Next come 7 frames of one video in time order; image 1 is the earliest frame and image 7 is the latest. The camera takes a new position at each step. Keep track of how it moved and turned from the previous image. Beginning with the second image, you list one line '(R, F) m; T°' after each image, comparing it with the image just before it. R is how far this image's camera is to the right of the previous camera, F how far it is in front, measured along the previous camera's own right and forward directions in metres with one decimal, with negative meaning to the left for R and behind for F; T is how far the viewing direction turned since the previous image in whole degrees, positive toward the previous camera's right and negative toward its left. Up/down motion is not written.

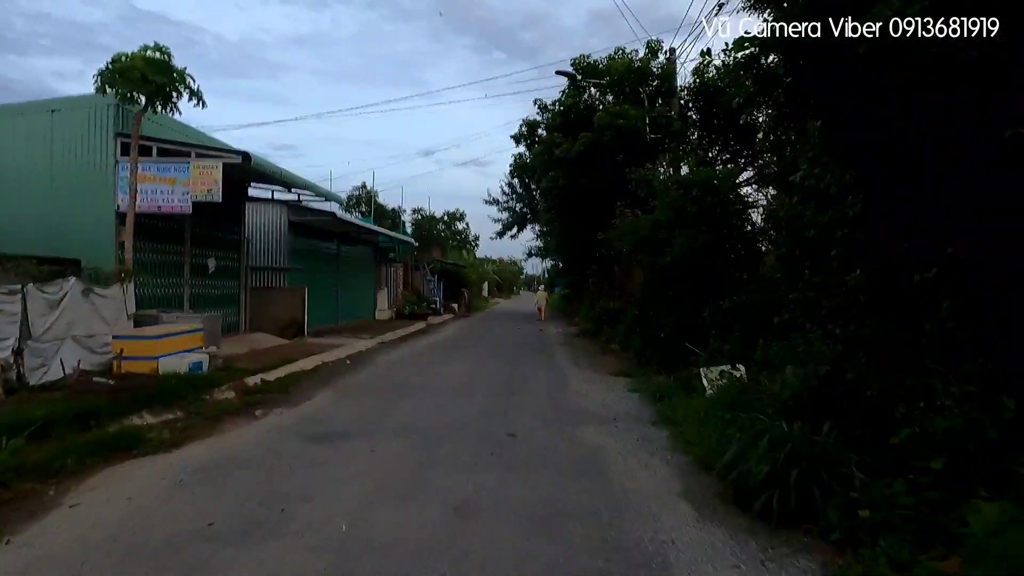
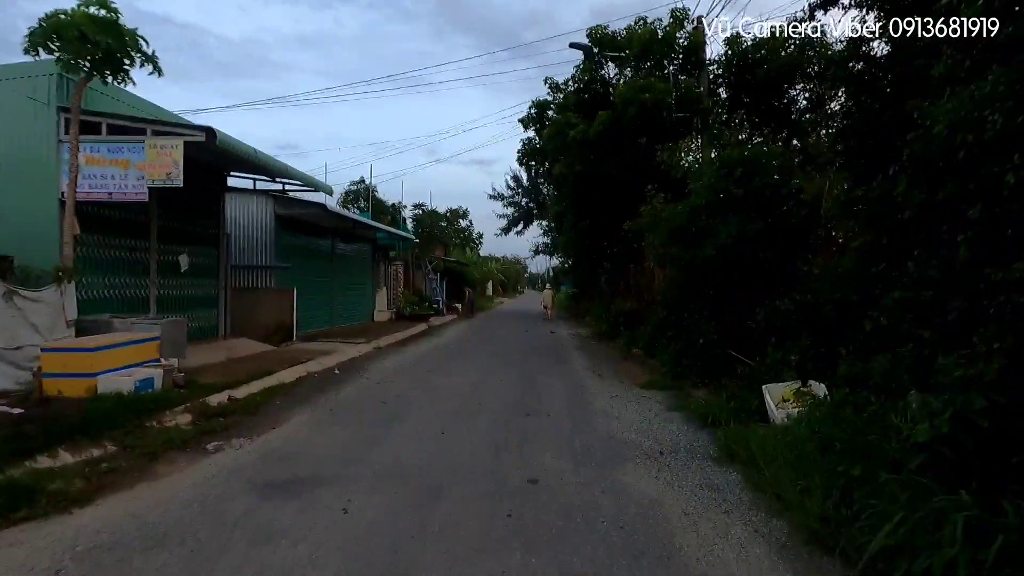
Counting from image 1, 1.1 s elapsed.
(-0.2, +2.0) m; 0°
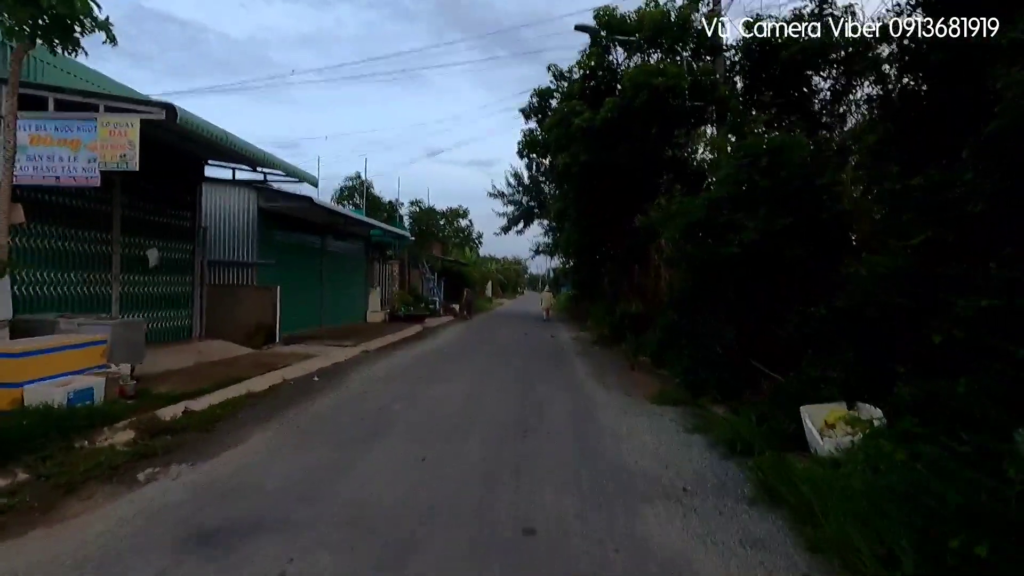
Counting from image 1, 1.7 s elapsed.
(+0.1, +1.2) m; 0°
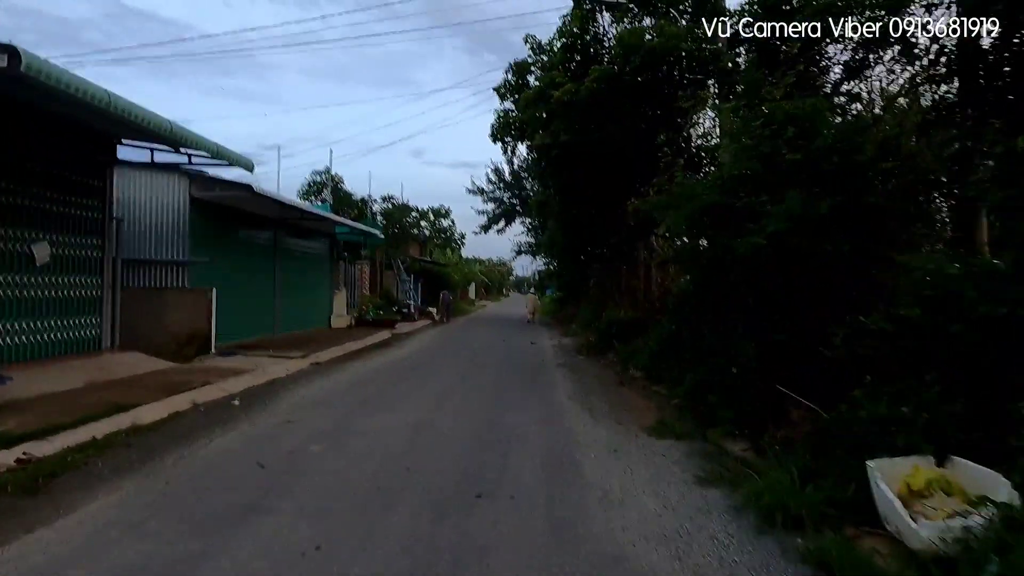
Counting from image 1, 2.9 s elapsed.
(+0.4, +2.2) m; +2°
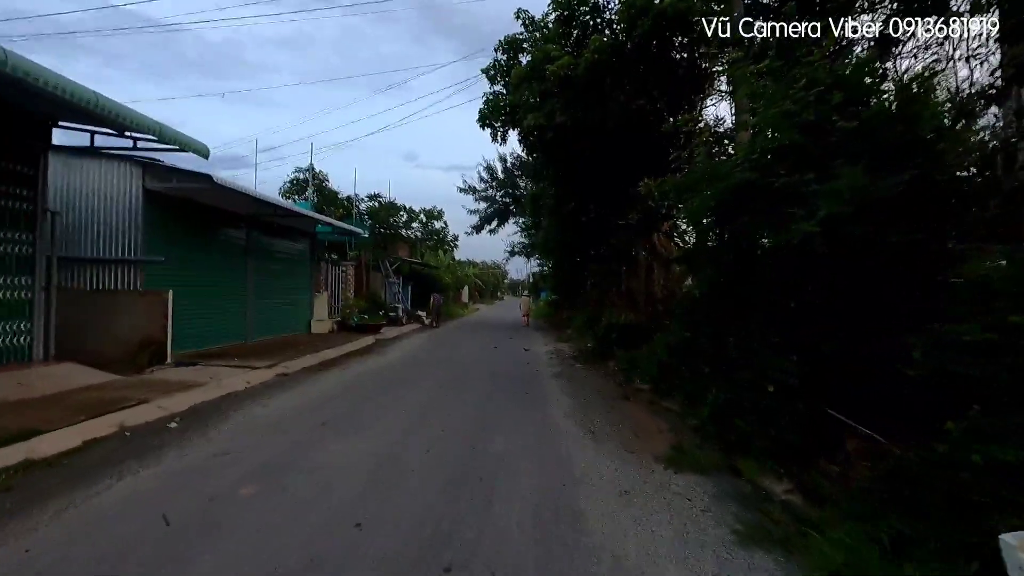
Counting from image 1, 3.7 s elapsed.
(+0.1, +1.5) m; +1°
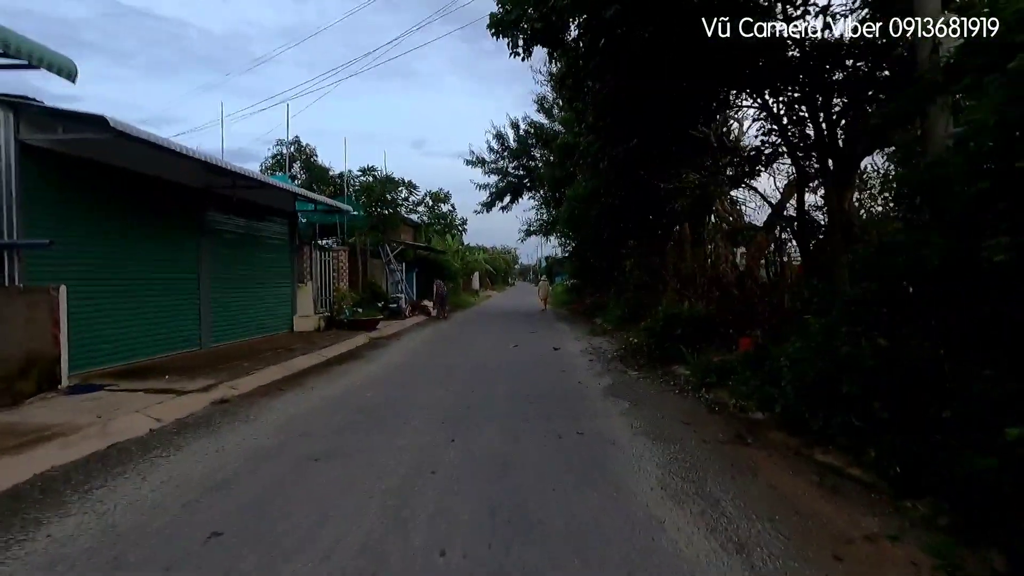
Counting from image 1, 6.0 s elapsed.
(-0.4, +4.2) m; -1°
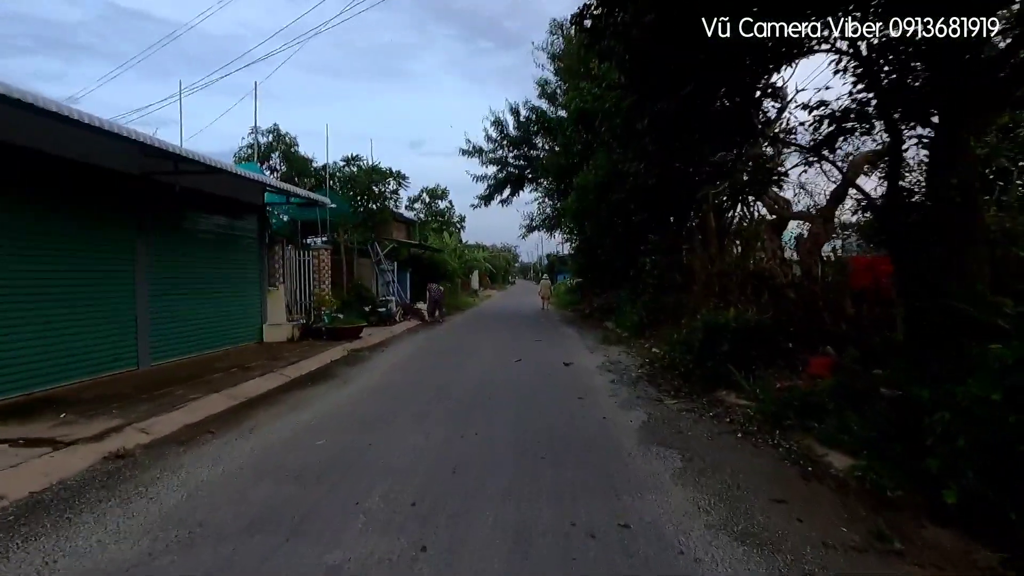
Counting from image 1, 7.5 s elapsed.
(0.0, +2.6) m; 0°
